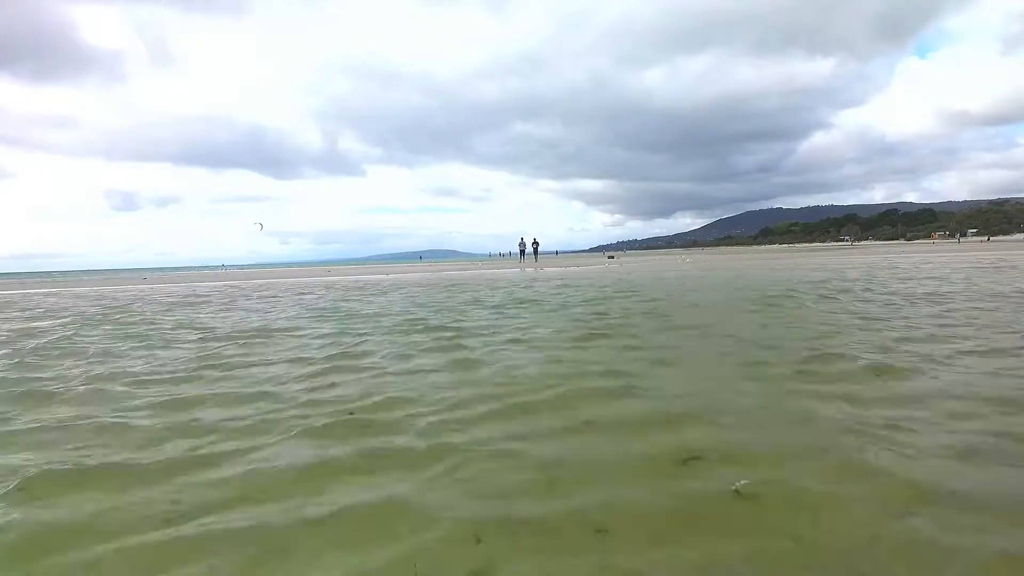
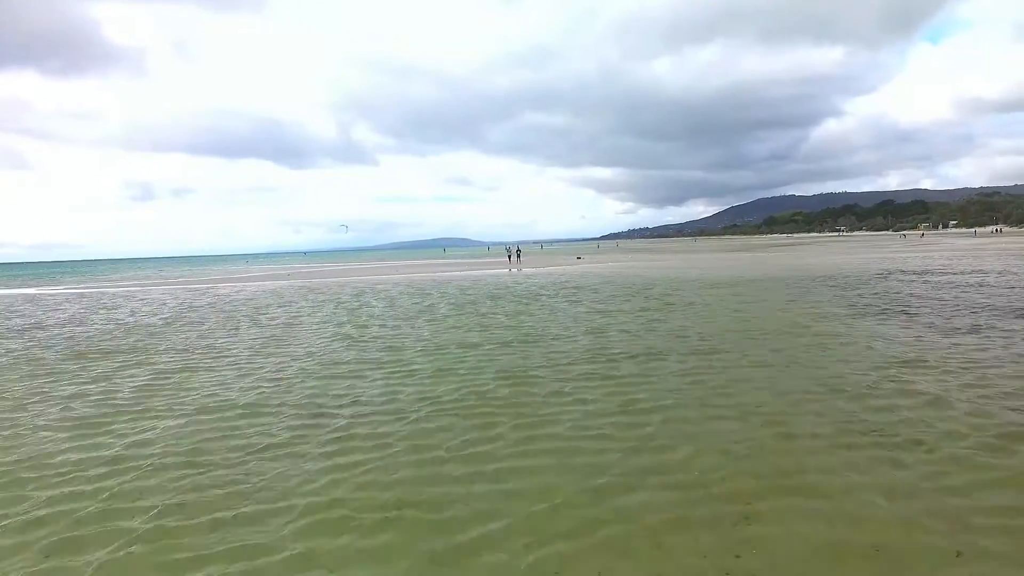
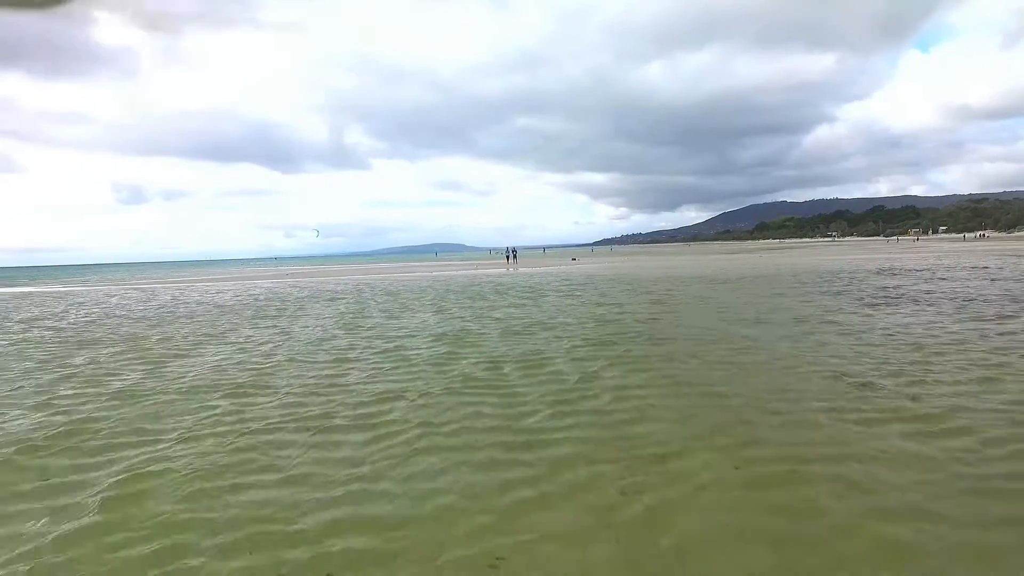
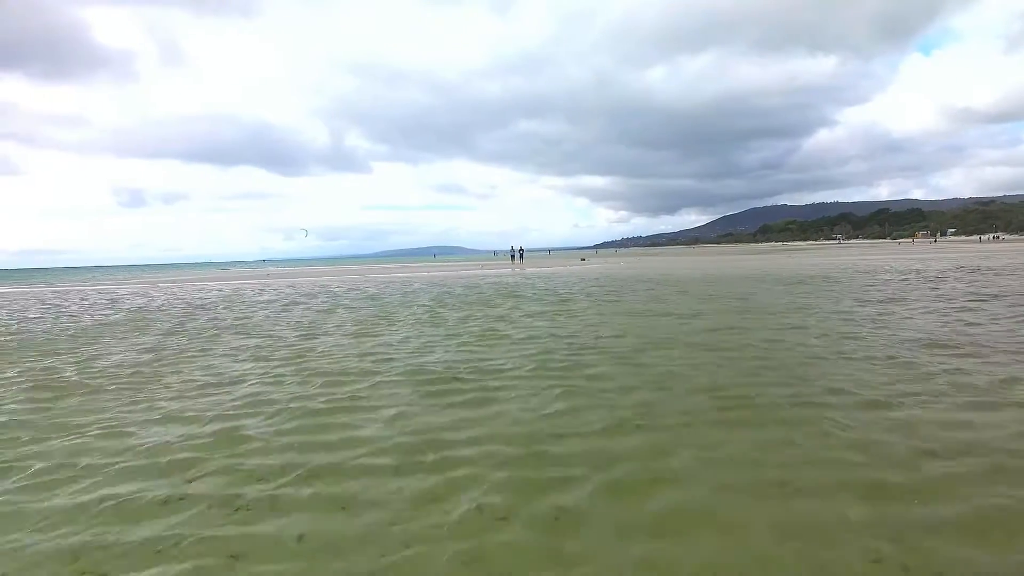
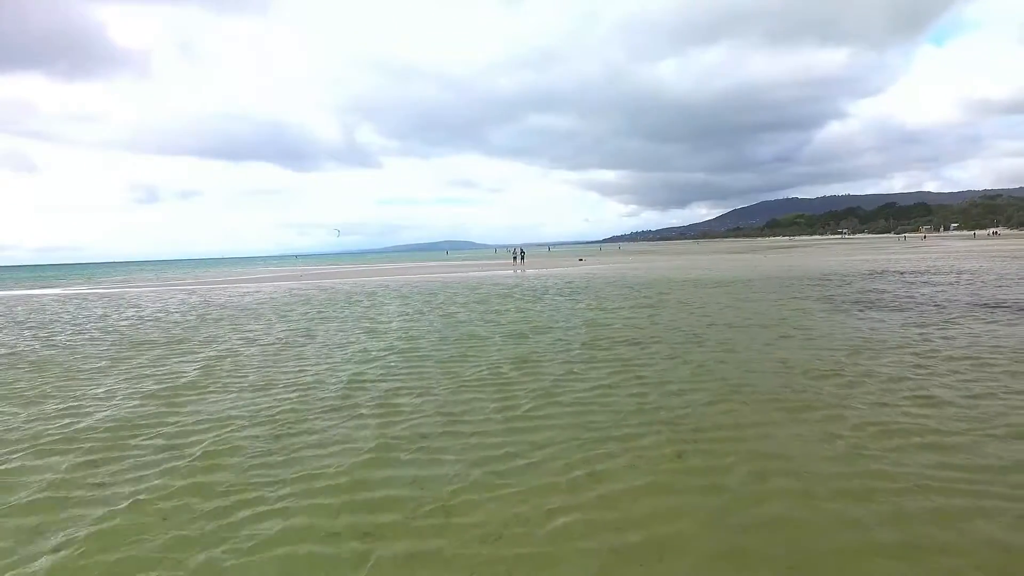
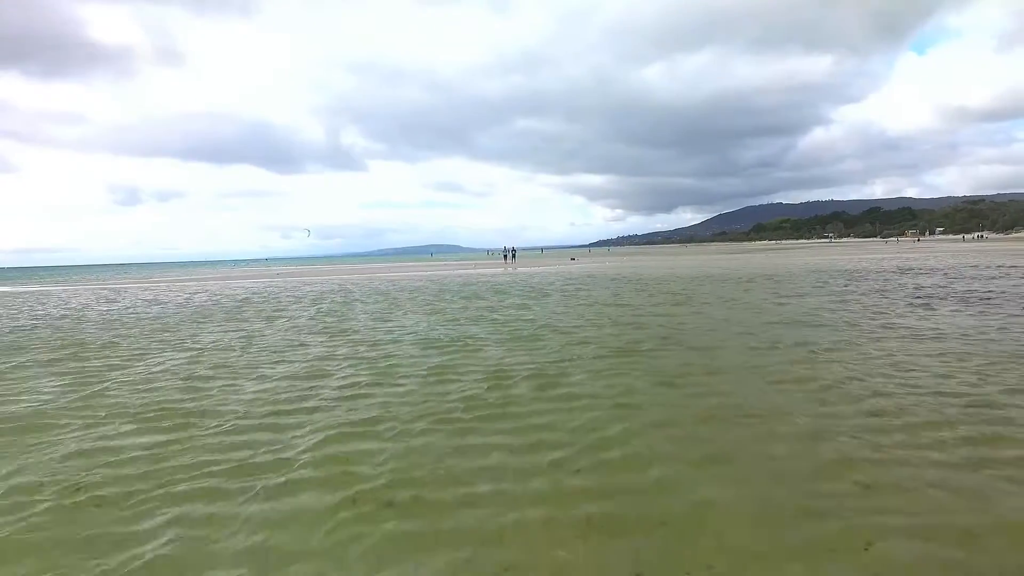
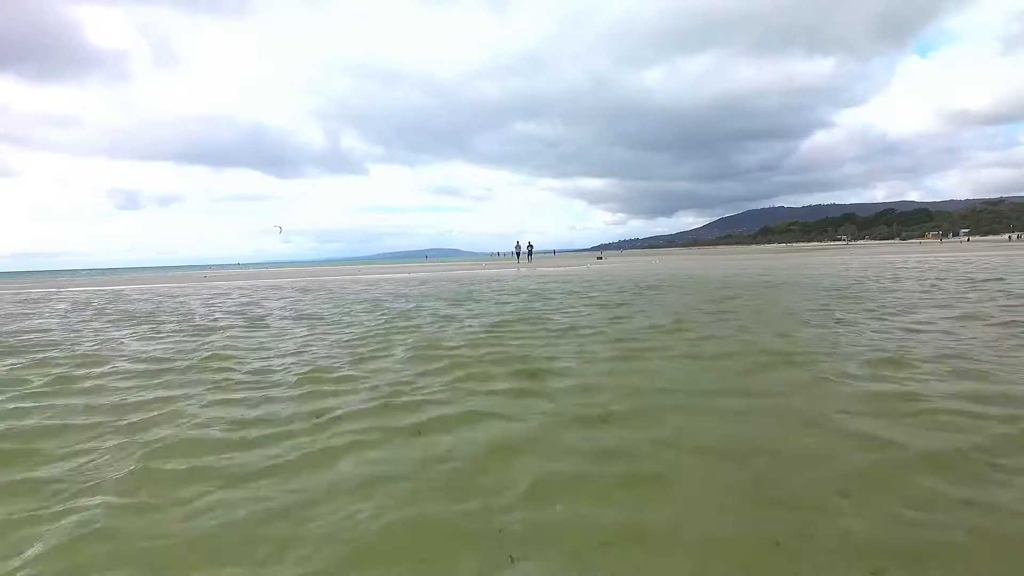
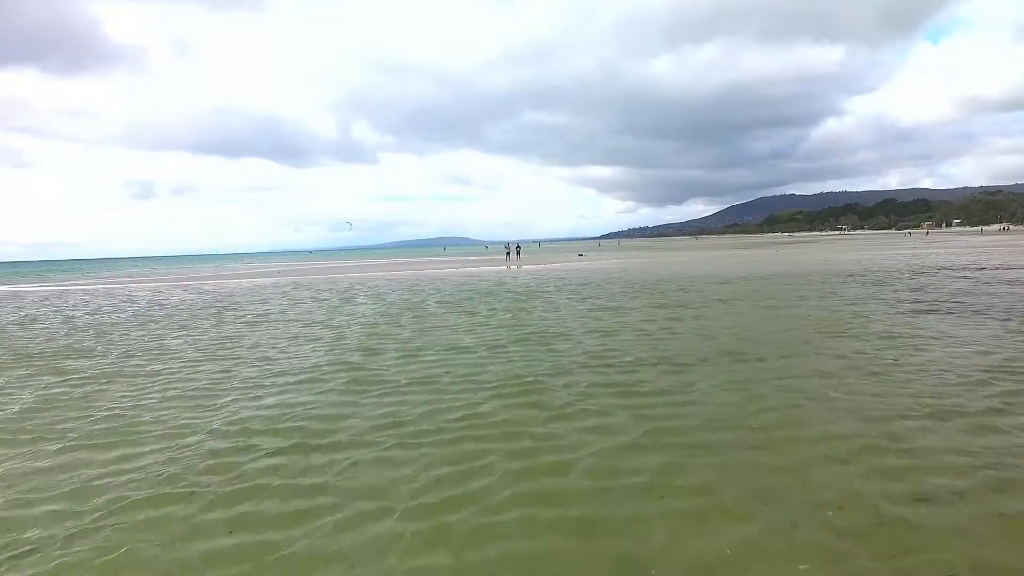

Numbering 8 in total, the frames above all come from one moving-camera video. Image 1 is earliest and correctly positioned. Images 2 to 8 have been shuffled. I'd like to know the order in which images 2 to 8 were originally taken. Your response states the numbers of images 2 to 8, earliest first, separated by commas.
7, 4, 6, 3, 5, 2, 8
